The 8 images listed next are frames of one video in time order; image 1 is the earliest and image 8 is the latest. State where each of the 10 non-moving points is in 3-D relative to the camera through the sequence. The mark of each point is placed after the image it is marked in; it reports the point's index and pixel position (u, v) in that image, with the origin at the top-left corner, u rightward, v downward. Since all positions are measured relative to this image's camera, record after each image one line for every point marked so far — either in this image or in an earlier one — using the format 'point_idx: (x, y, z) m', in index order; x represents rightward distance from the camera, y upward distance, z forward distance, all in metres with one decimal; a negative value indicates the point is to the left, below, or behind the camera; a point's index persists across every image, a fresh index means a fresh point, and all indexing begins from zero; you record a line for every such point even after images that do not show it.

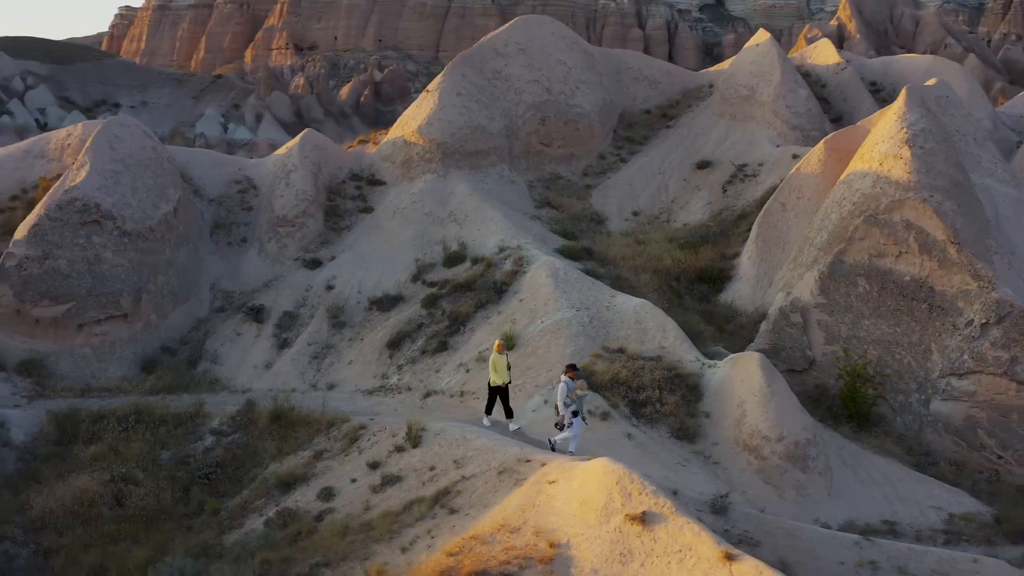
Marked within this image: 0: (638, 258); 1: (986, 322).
0: (+1.7, +0.4, +15.5) m
1: (+5.2, -0.4, +12.5) m
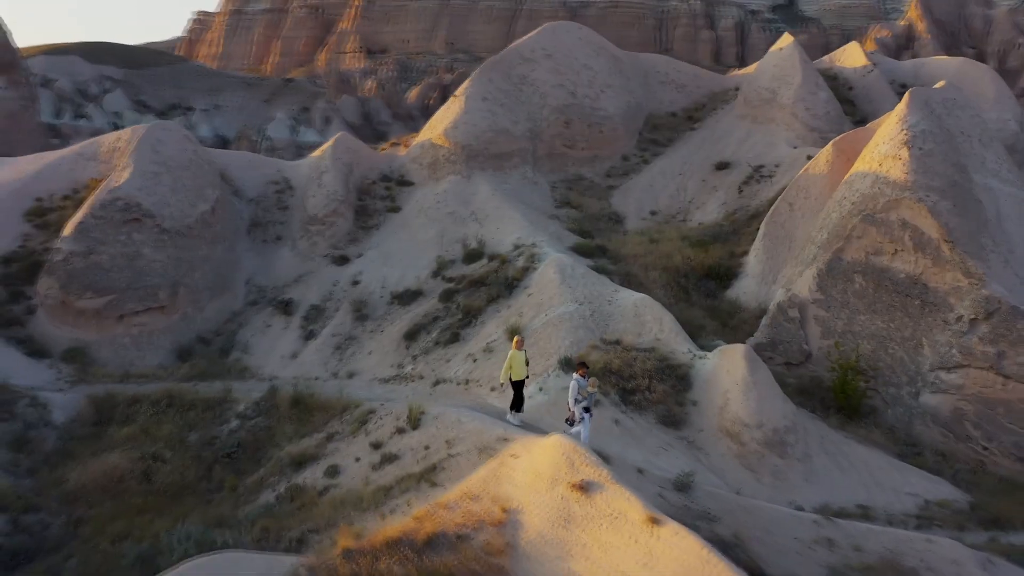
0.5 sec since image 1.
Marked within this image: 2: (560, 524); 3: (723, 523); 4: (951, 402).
0: (+1.9, +0.5, +16.1) m
1: (+5.2, -0.3, +12.9) m
2: (+0.3, -1.6, +7.4) m
3: (+1.7, -1.9, +9.1) m
4: (+5.0, -1.3, +12.8) m
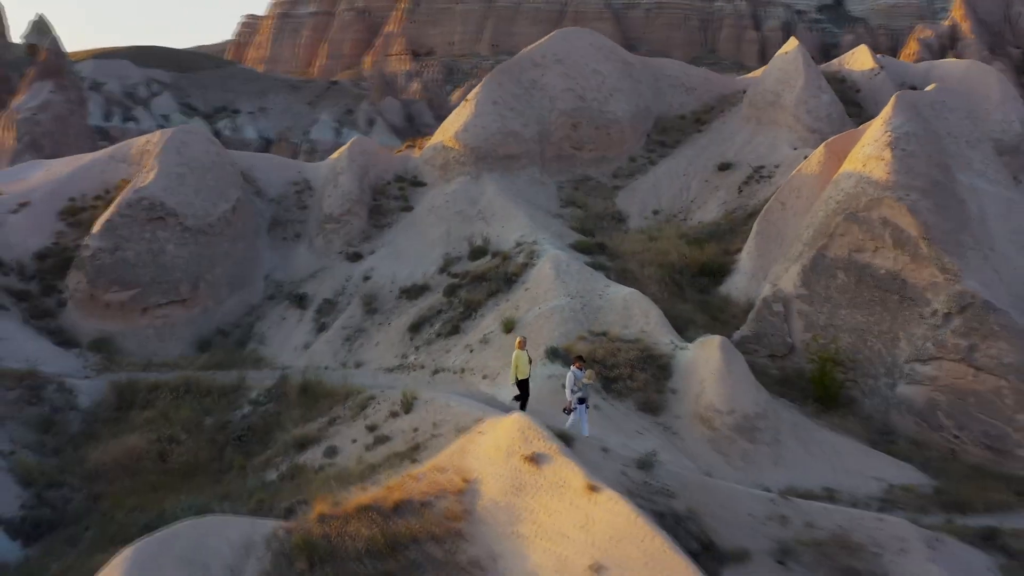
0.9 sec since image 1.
0: (+2.0, +0.5, +16.7) m
1: (+5.2, -0.3, +13.4) m
2: (0.0, -1.5, +8.2) m
3: (+1.5, -1.8, +9.8) m
4: (+4.9, -1.2, +13.4) m
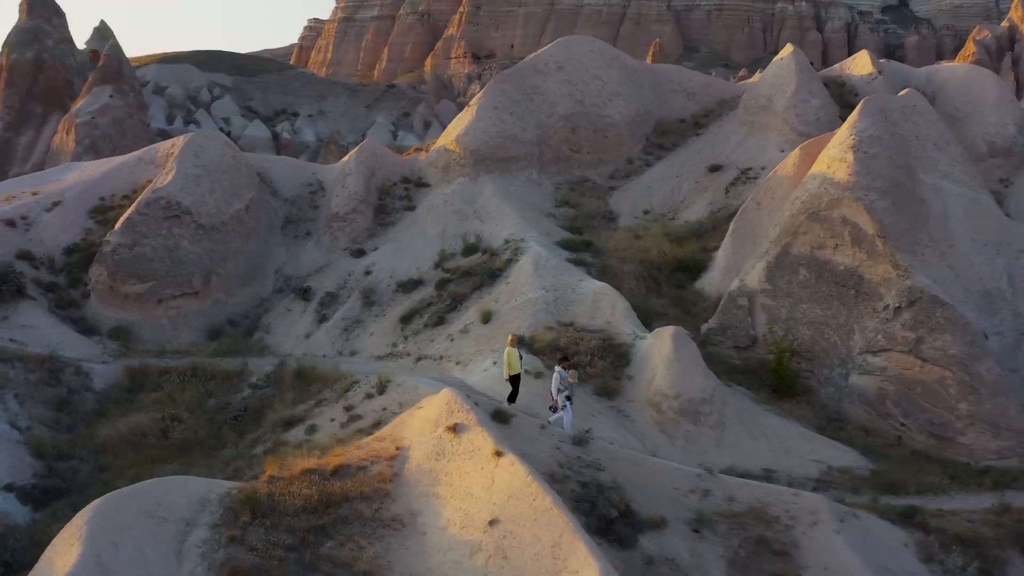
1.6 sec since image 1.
0: (+1.8, +0.6, +17.6) m
1: (+4.8, -0.2, +14.2) m
2: (-0.6, -1.4, +9.2) m
3: (+0.9, -1.7, +10.7) m
4: (+4.5, -1.2, +14.1) m
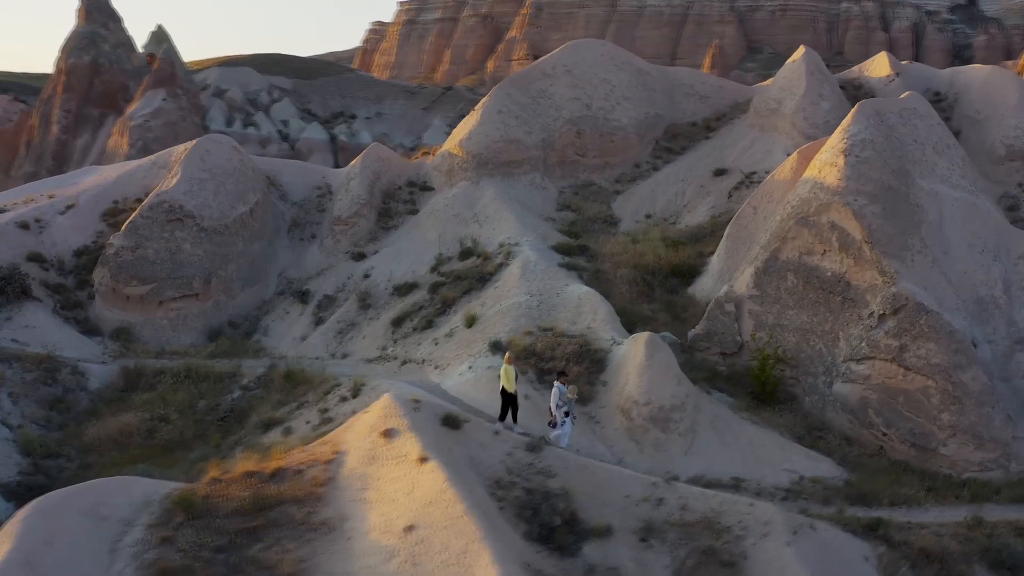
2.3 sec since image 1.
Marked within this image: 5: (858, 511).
0: (+1.7, +0.5, +17.5) m
1: (+4.5, -0.3, +13.9) m
2: (-1.2, -1.4, +9.2) m
3: (+0.4, -1.8, +10.7) m
4: (+4.2, -1.3, +13.9) m
5: (+3.6, -2.3, +11.8) m
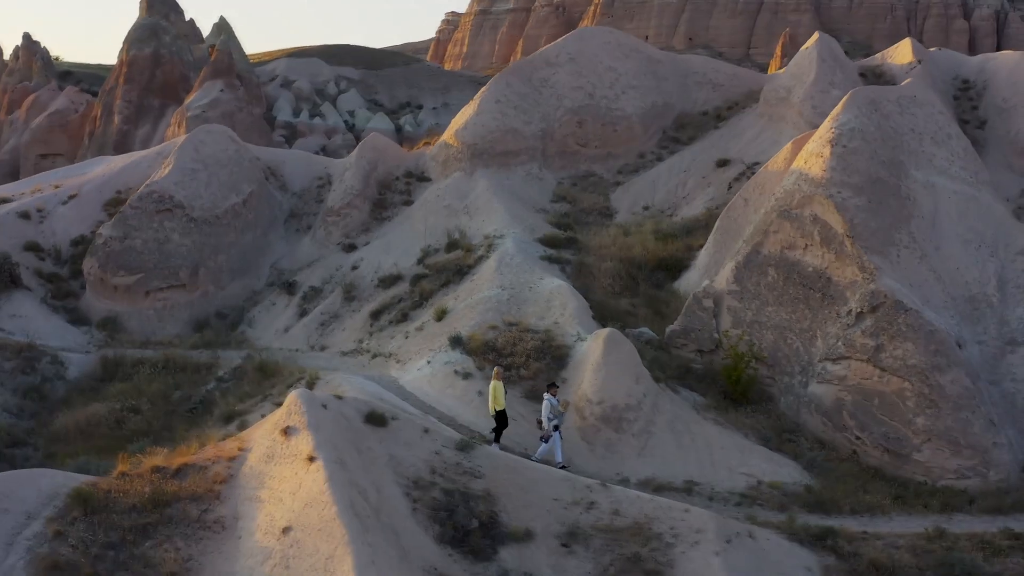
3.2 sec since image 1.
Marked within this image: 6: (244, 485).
0: (+1.5, +0.6, +17.1) m
1: (+4.1, -0.3, +13.3) m
2: (-1.9, -1.4, +9.0) m
3: (-0.2, -1.7, +10.3) m
4: (+3.7, -1.2, +13.3) m
5: (+3.0, -2.3, +11.2) m
6: (-2.1, -1.6, +9.0) m
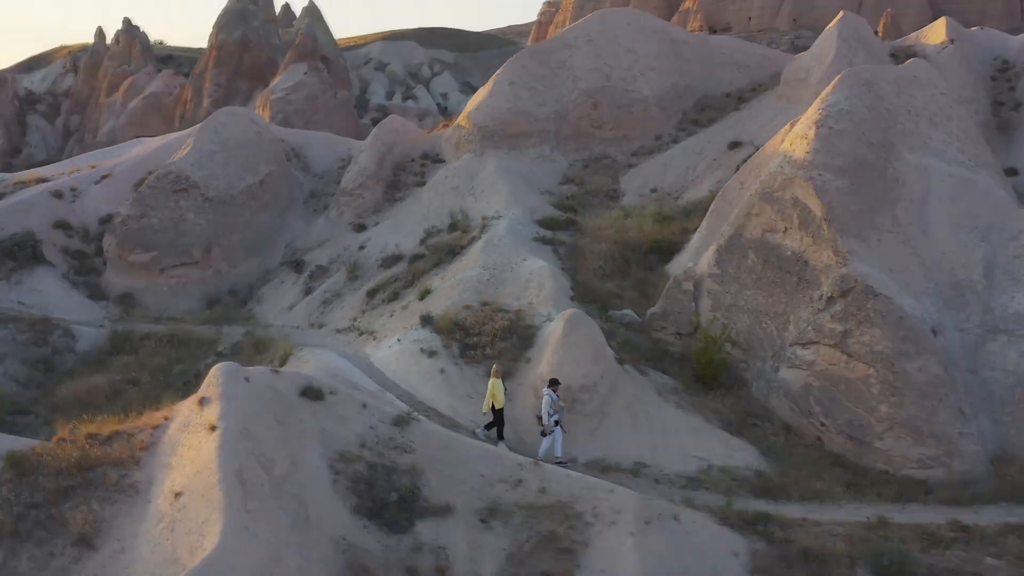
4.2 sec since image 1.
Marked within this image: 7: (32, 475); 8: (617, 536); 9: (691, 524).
0: (+1.5, +0.9, +17.1) m
1: (+3.7, -0.1, +13.1) m
2: (-2.7, -1.2, +9.3) m
3: (-0.9, -1.5, +10.5) m
4: (+3.3, -1.0, +13.1) m
5: (+2.4, -2.1, +11.2) m
6: (-2.9, -1.4, +9.4) m
7: (-4.0, -1.6, +9.4) m
8: (+0.9, -2.1, +9.8) m
9: (+1.6, -2.1, +10.3) m
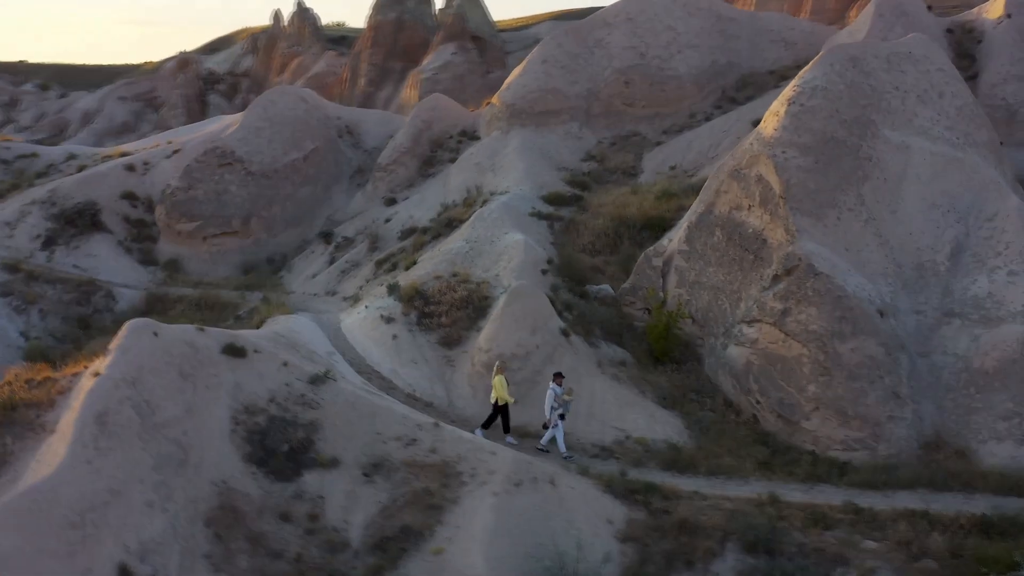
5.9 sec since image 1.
0: (+1.5, +1.2, +17.3) m
1: (+3.0, +0.2, +13.0) m
2: (-3.9, -0.8, +10.4) m
3: (-1.9, -1.2, +11.3) m
4: (+2.7, -0.8, +13.1) m
5: (+1.4, -1.9, +11.4) m
6: (-4.0, -1.0, +10.4) m
7: (-5.1, -1.2, +10.6) m
8: (-0.3, -1.9, +10.3) m
9: (+0.5, -1.9, +10.7) m
